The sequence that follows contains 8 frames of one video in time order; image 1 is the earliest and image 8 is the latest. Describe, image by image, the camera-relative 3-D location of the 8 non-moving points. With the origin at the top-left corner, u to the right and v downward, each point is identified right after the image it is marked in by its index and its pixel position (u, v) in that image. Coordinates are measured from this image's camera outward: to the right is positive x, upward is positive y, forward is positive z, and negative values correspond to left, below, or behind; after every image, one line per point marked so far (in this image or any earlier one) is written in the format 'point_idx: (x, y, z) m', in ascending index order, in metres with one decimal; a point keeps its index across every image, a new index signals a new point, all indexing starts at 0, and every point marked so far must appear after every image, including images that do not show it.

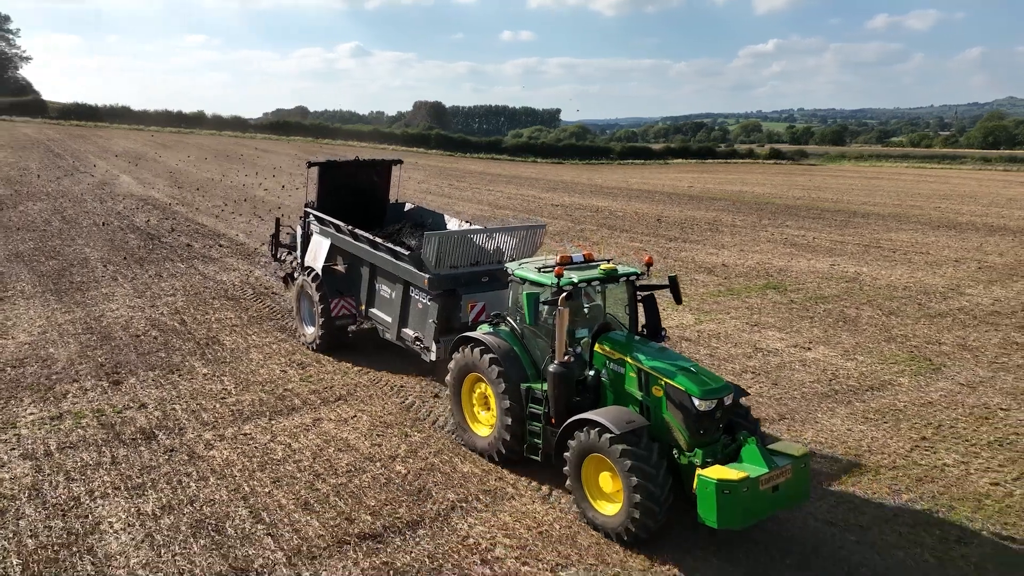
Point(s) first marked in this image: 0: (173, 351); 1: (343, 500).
0: (-4.5, -0.8, +10.1) m
1: (-1.5, -1.8, +6.4) m
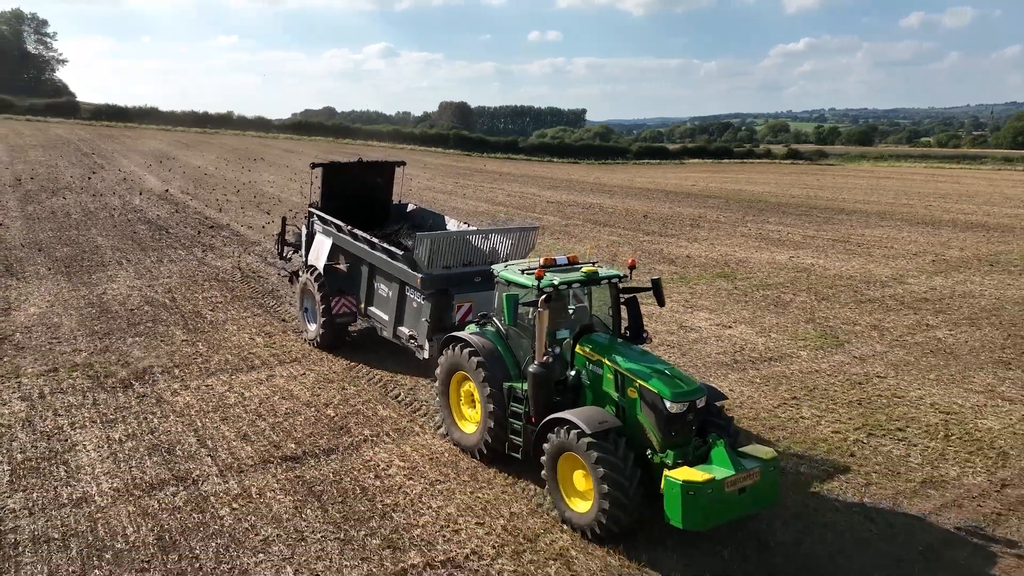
0: (-5.4, -0.5, +11.6) m
1: (-2.5, -1.5, +7.8) m
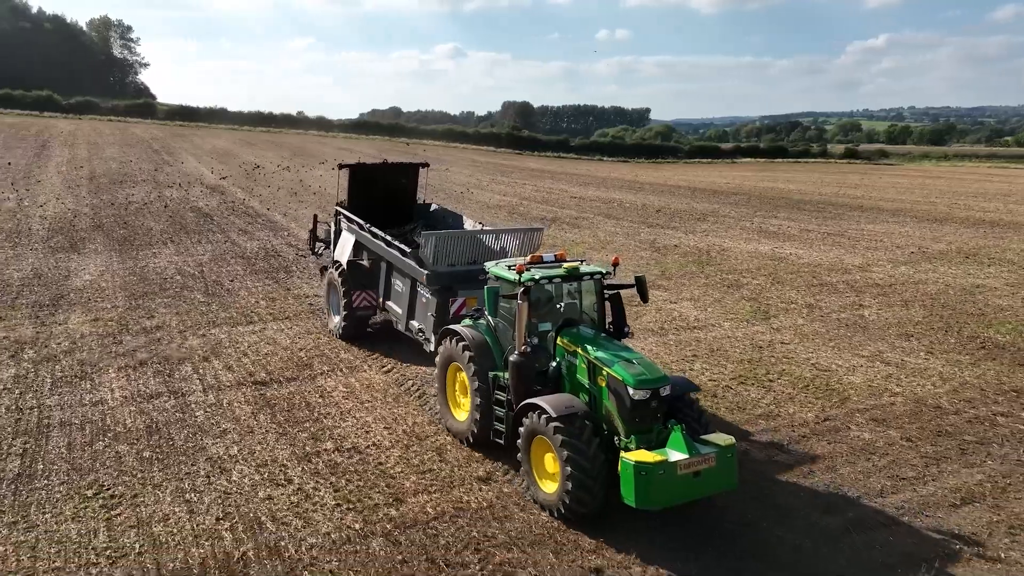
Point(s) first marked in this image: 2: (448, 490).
0: (-6.0, 0.0, +13.9) m
1: (-3.4, -1.0, +9.9) m
2: (-0.6, -1.8, +6.8) m
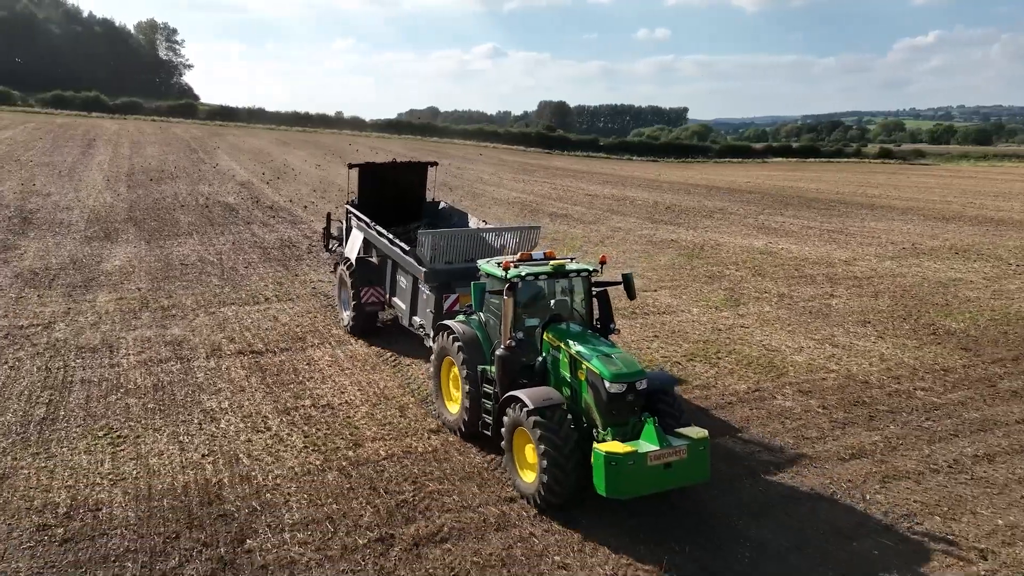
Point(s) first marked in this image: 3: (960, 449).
0: (-6.2, +0.3, +15.3) m
1: (-3.9, -0.7, +11.2) m
2: (-1.2, -1.6, +8.0) m
3: (+4.7, -1.7, +7.9) m
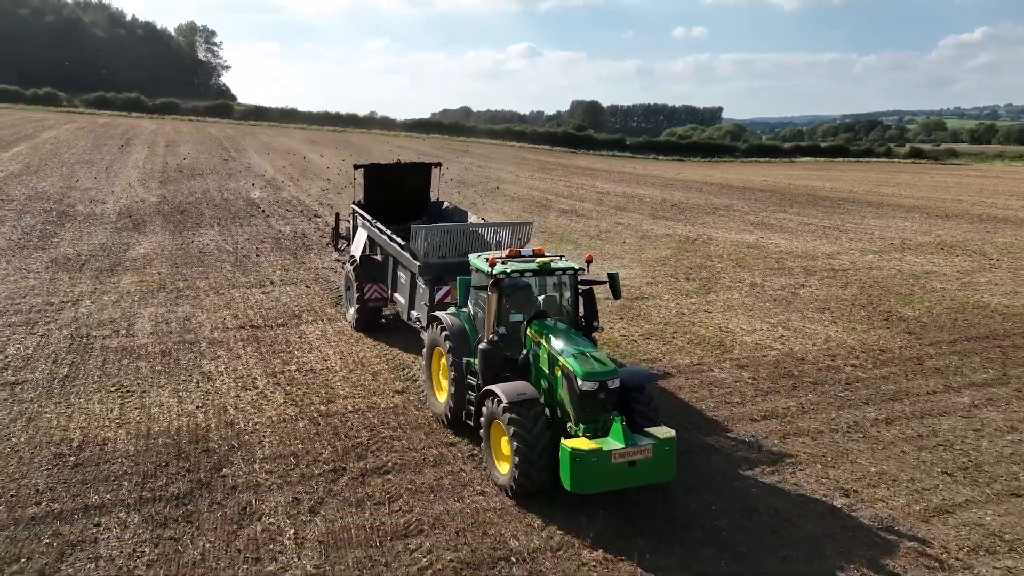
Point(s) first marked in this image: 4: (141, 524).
0: (-6.5, +0.6, +16.6) m
1: (-4.3, -0.4, +12.4) m
2: (-1.7, -1.3, +9.1) m
3: (+4.1, -1.5, +8.9) m
4: (-3.0, -1.9, +6.1) m
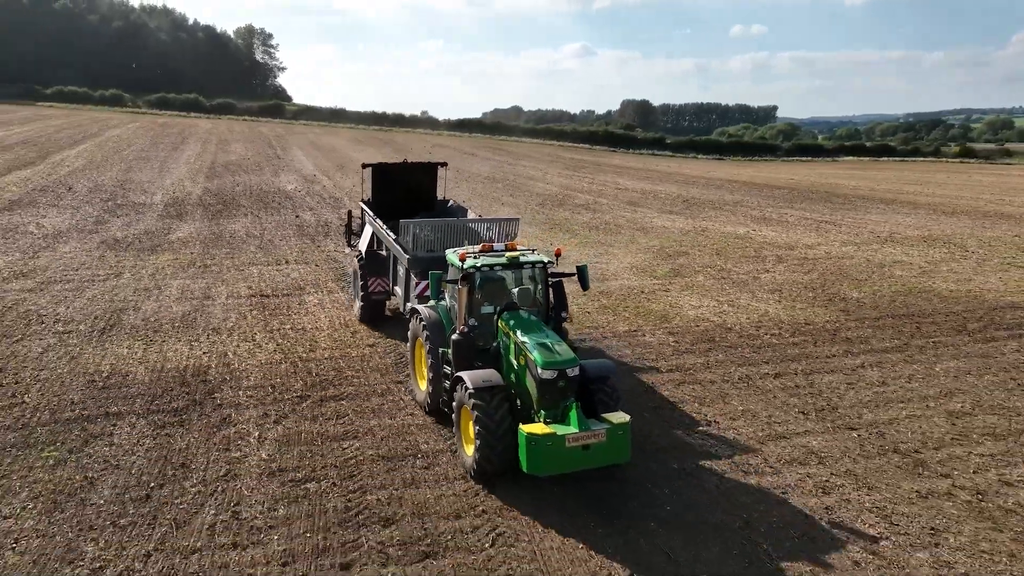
0: (-6.6, +1.1, +18.8) m
1: (-4.7, 0.0, +14.4) m
2: (-2.5, -0.9, +11.0) m
3: (+3.4, -1.1, +10.3) m
4: (-3.9, -1.5, +8.1) m
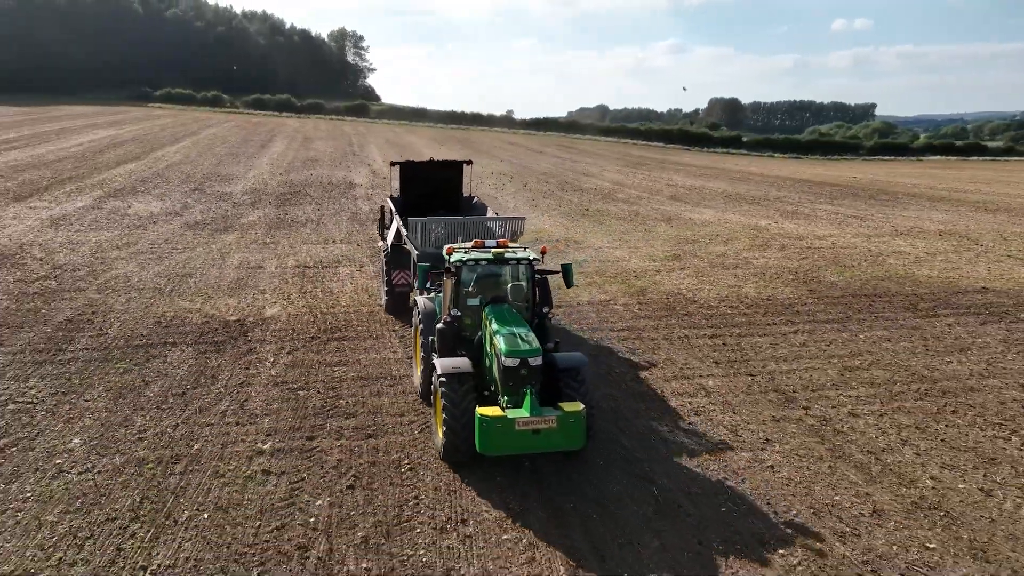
0: (-5.9, +1.8, +21.5) m
1: (-4.6, +0.6, +17.0) m
2: (-2.7, -0.3, +13.3) m
3: (+3.0, -0.7, +12.0) m
4: (-4.5, -0.9, +10.6) m
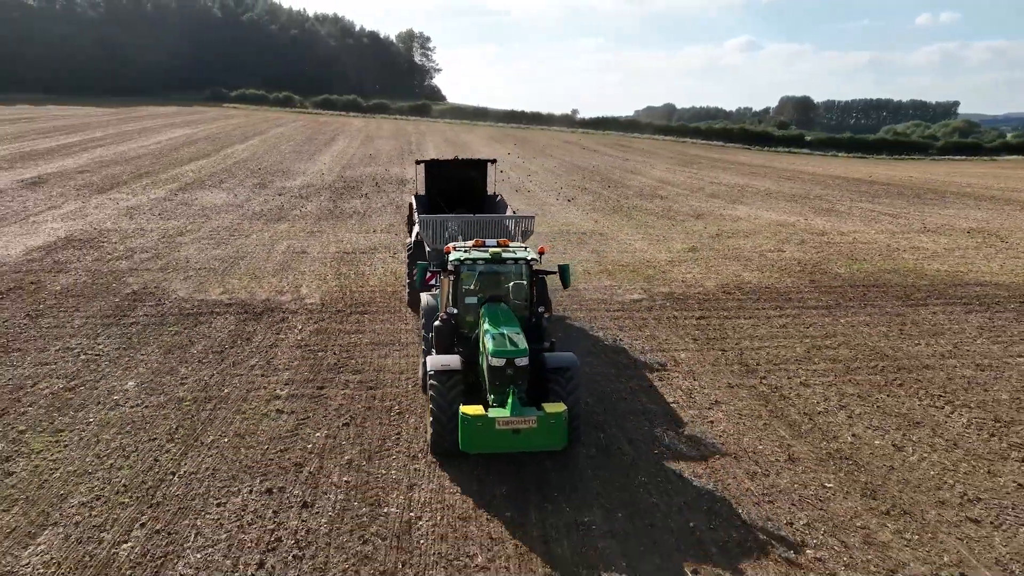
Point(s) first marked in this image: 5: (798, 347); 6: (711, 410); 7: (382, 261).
0: (-5.0, +2.2, +23.2) m
1: (-4.0, +1.0, +18.6) m
2: (-2.5, 0.0, +14.8) m
3: (+3.1, -0.4, +13.0) m
4: (-4.5, -0.5, +12.2) m
5: (+4.3, -0.9, +11.1) m
6: (+2.4, -1.5, +8.9) m
7: (-3.0, +0.6, +17.2) m
